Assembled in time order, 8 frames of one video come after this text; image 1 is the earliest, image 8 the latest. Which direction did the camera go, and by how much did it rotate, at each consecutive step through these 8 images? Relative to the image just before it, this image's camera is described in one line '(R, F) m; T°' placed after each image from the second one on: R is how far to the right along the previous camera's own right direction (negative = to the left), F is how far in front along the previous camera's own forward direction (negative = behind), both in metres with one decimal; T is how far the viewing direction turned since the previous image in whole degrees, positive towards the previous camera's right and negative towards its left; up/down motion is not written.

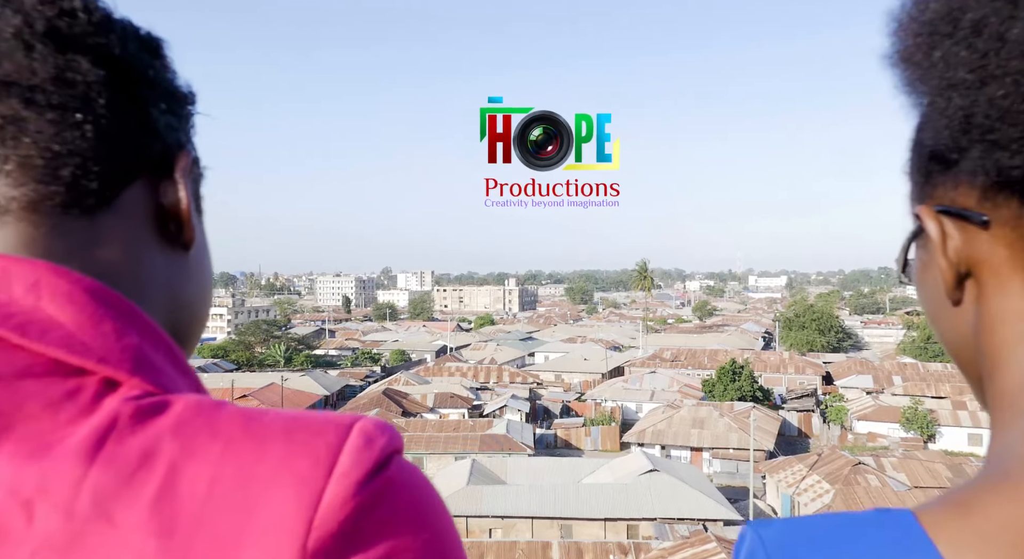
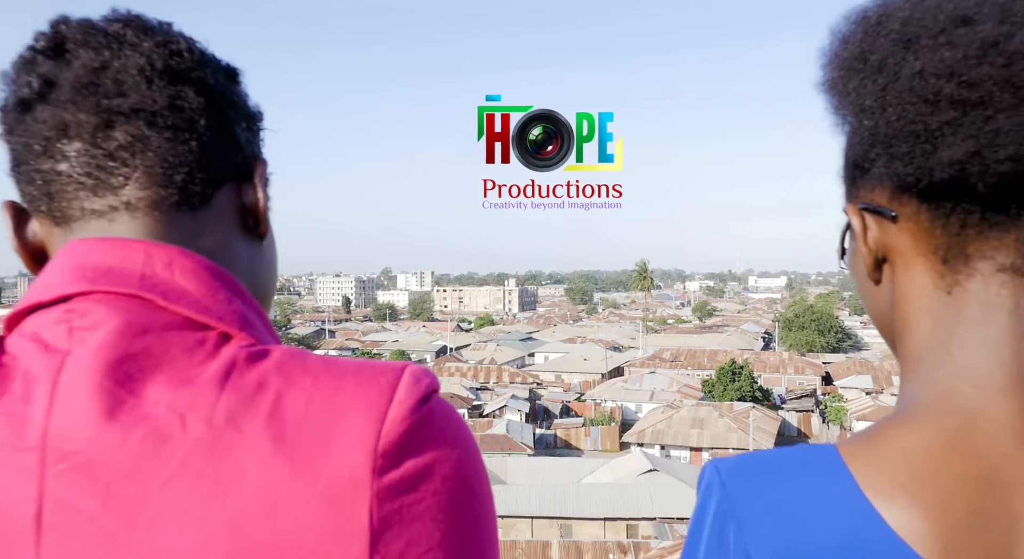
(0.0, -0.1) m; 0°
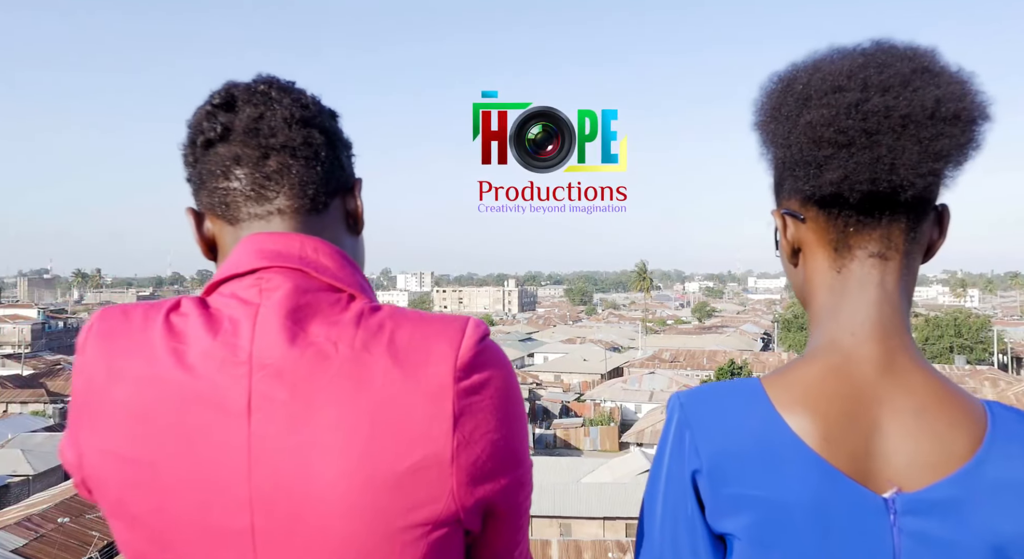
(0.0, -0.2) m; 0°
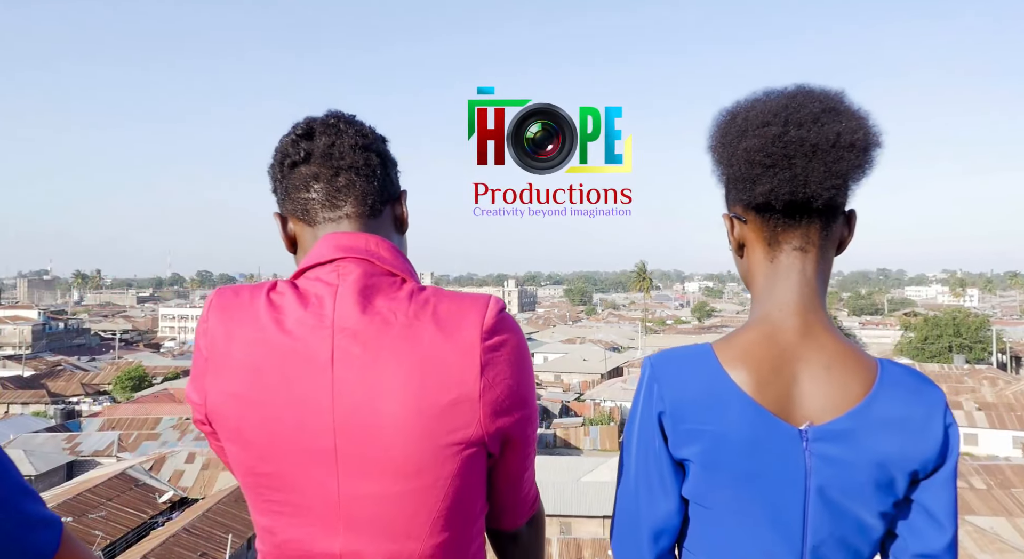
(0.0, +0.4) m; 0°
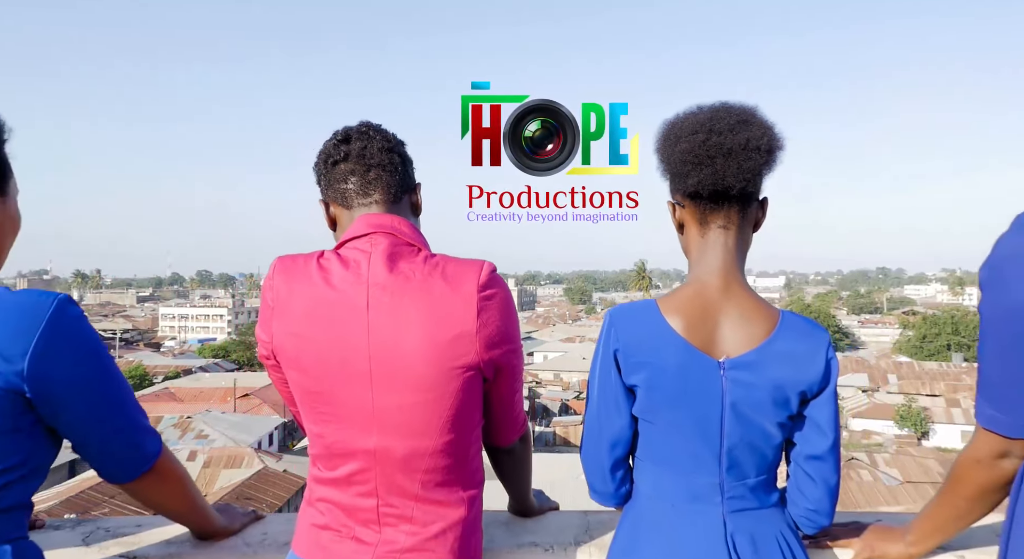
(0.0, -0.4) m; 0°
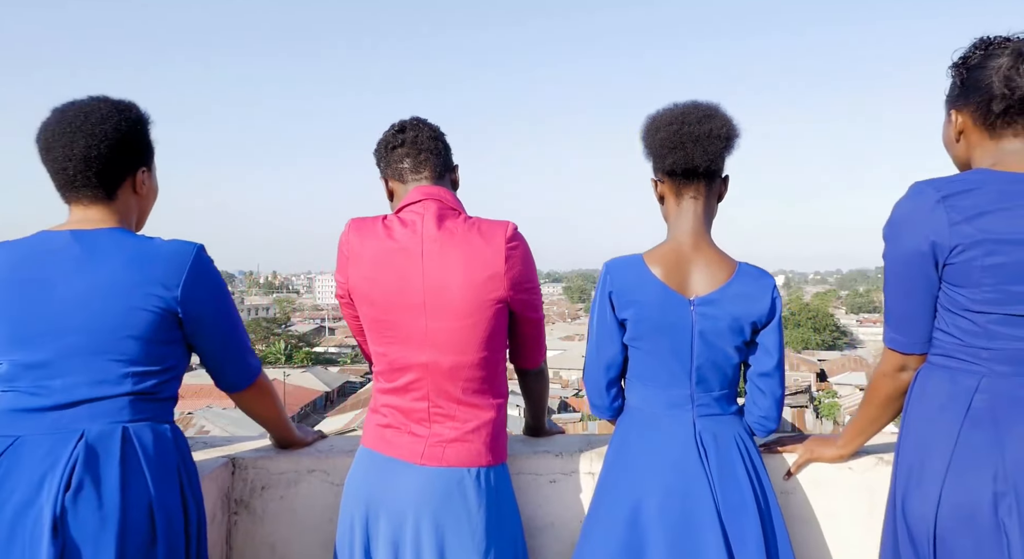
(-0.1, -0.5) m; 0°
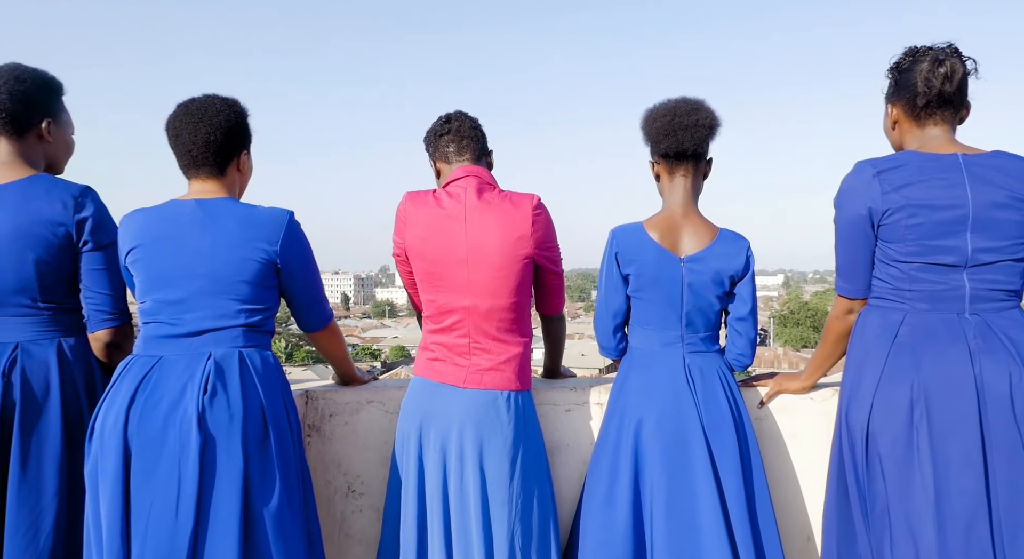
(-0.1, -0.5) m; 0°
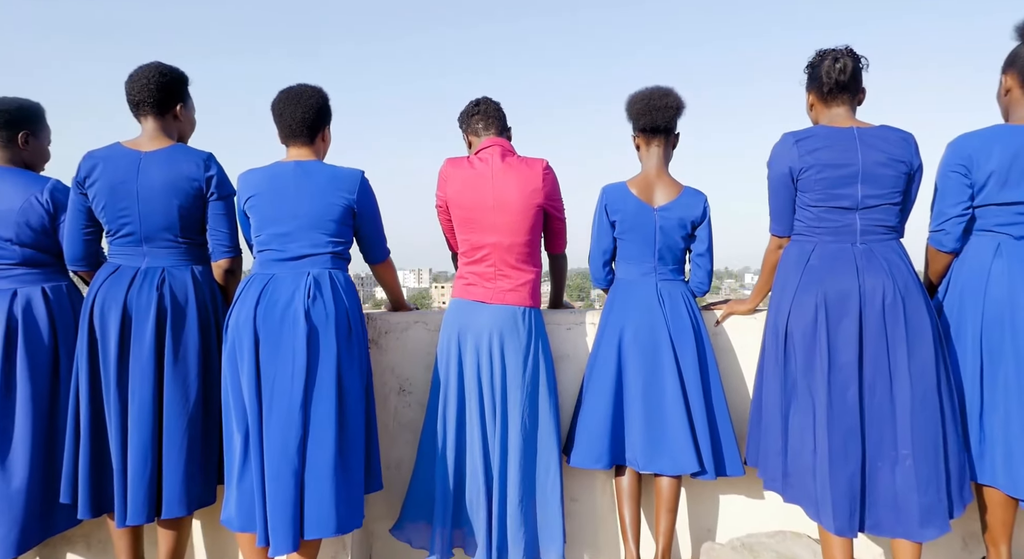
(-0.1, -0.8) m; 0°
